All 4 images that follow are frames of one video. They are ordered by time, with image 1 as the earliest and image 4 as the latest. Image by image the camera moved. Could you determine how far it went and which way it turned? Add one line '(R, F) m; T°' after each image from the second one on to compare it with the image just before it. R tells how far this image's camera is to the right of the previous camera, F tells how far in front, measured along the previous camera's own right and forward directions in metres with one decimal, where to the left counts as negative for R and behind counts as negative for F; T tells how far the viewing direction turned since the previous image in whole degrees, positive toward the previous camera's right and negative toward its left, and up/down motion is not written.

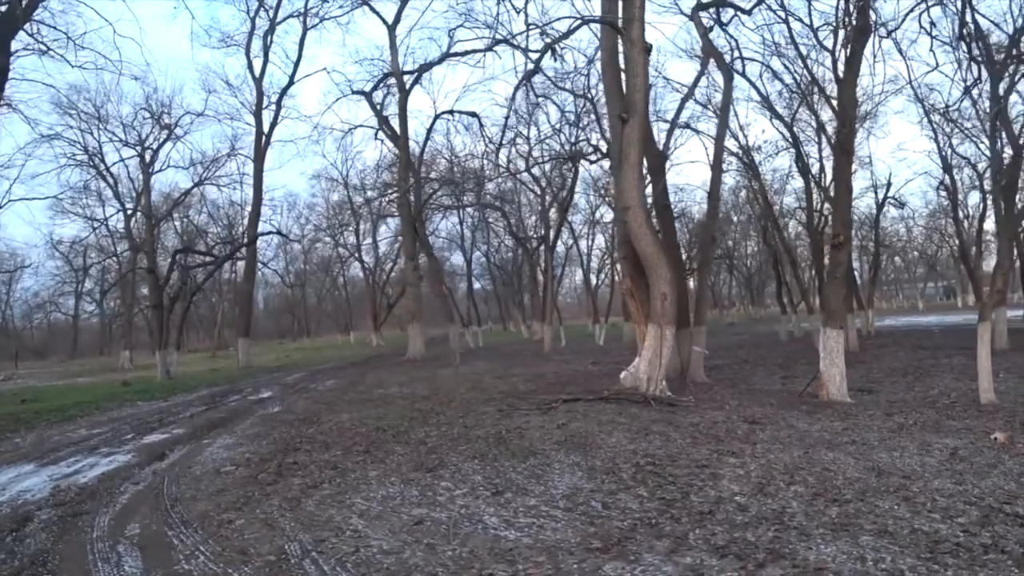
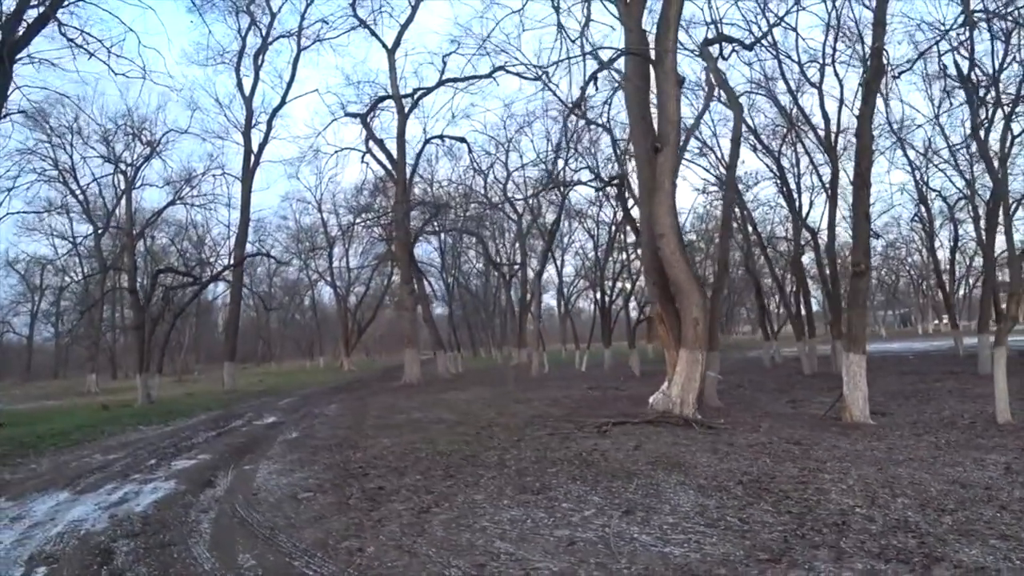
(-2.6, -0.1) m; +7°
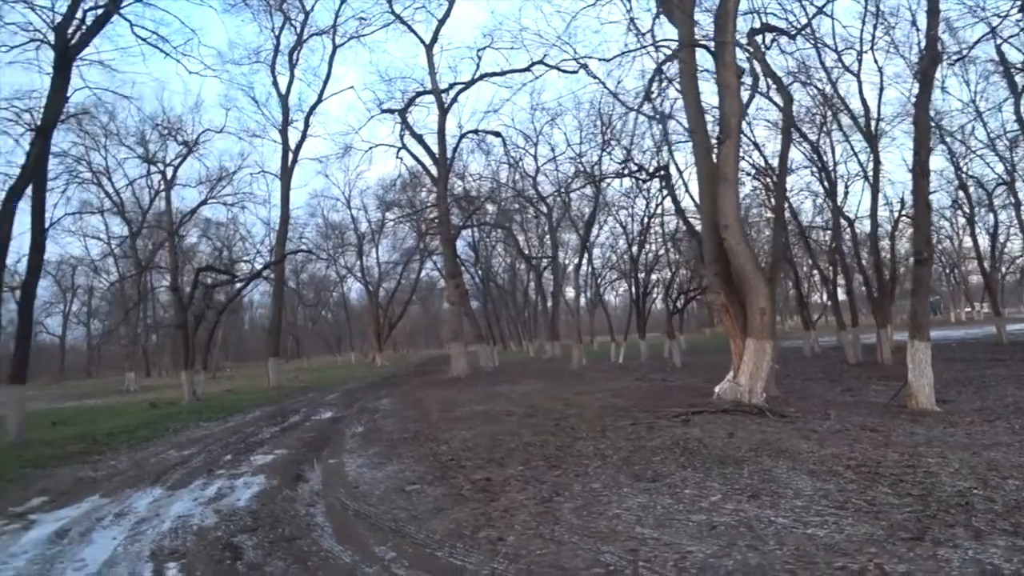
(-1.7, -0.2) m; +2°
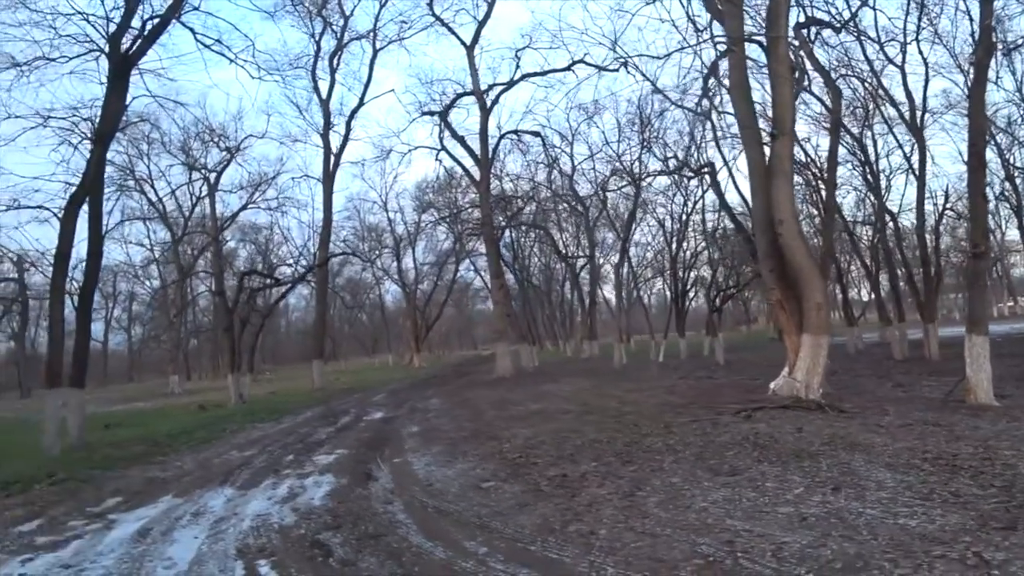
(-0.8, -0.1) m; 0°
